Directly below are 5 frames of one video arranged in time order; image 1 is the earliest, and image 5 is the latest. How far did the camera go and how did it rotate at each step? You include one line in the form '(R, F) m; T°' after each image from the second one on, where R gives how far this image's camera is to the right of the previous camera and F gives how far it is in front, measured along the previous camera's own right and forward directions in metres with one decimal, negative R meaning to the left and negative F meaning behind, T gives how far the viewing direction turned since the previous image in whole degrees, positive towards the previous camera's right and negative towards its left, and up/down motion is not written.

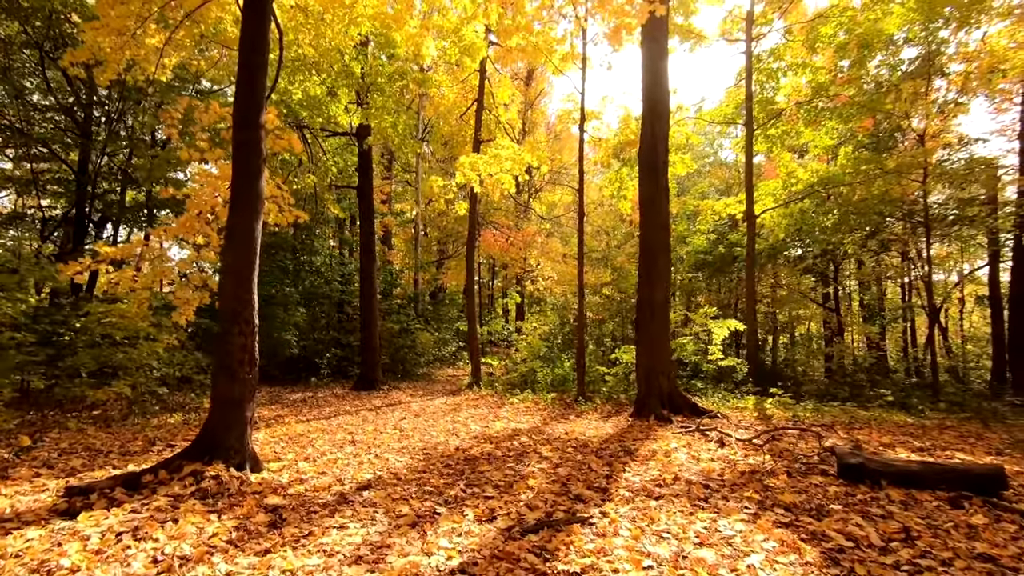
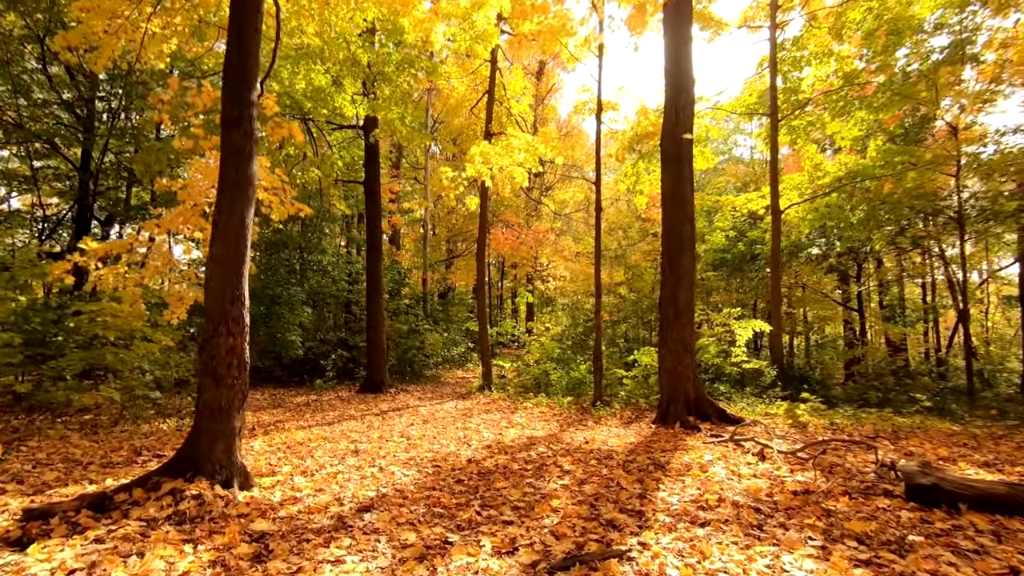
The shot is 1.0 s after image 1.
(-0.1, +0.5) m; -1°
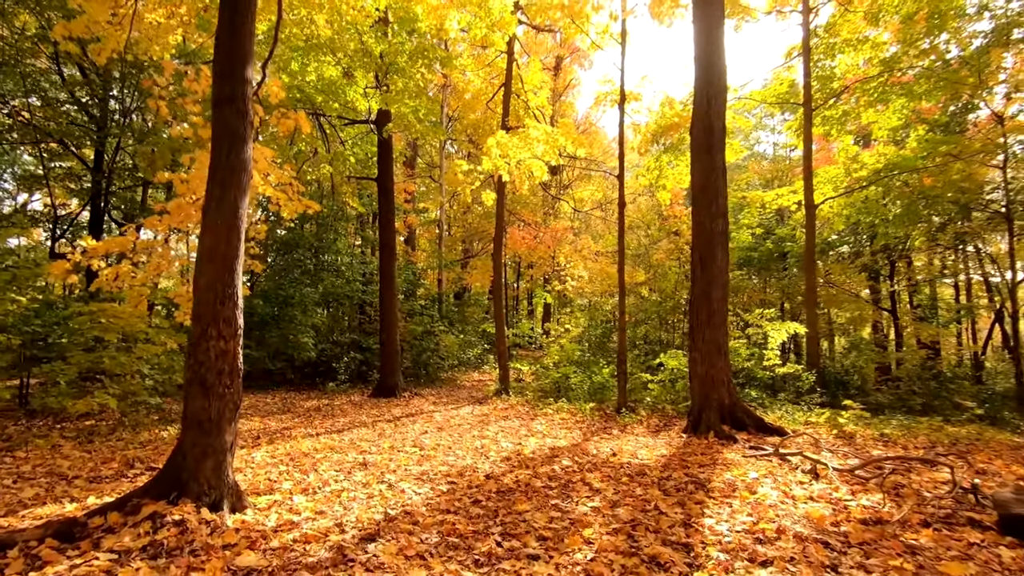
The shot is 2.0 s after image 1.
(-0.1, +0.5) m; -2°
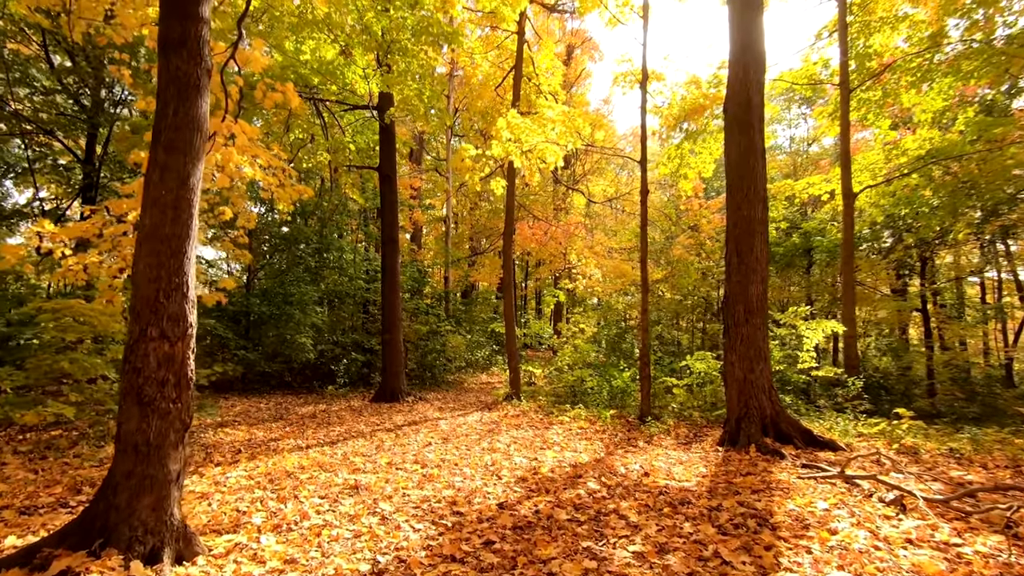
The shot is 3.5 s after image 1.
(-0.1, +0.8) m; -1°
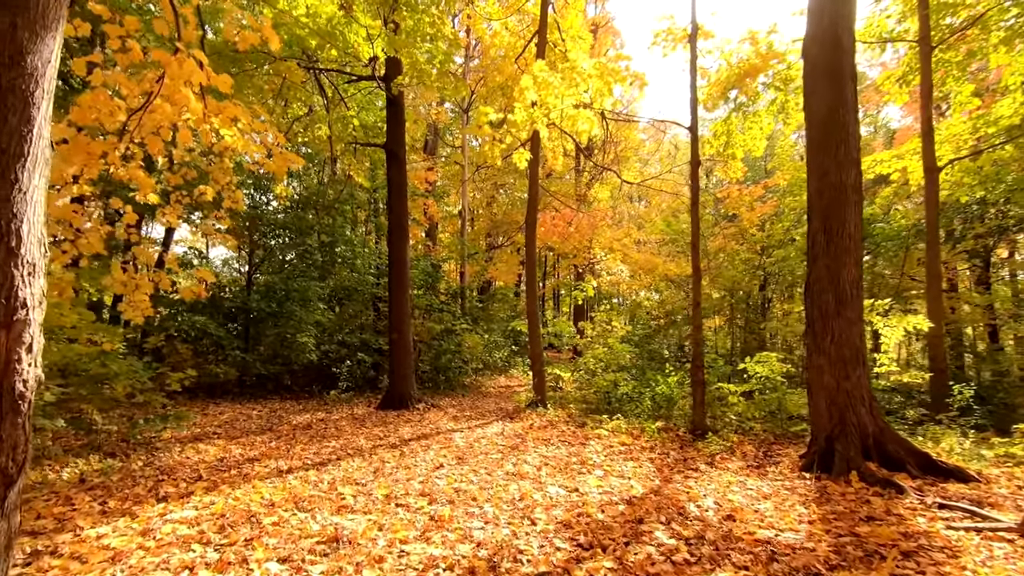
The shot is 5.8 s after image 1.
(-0.2, +1.2) m; -2°
